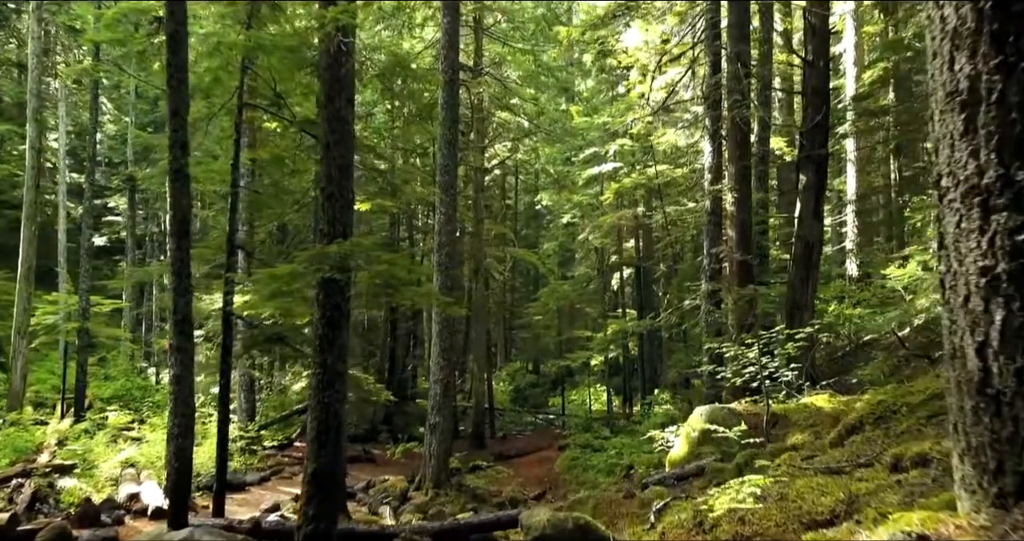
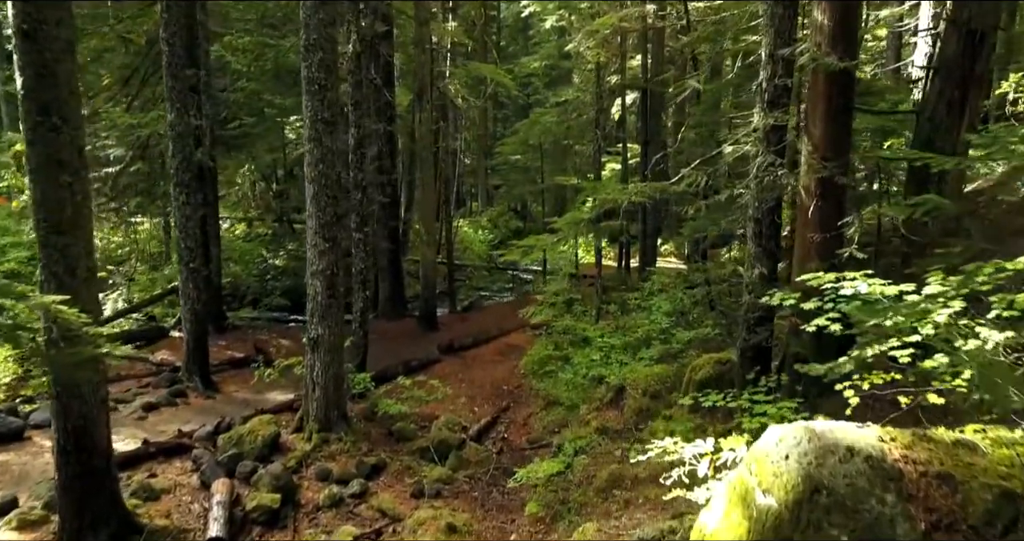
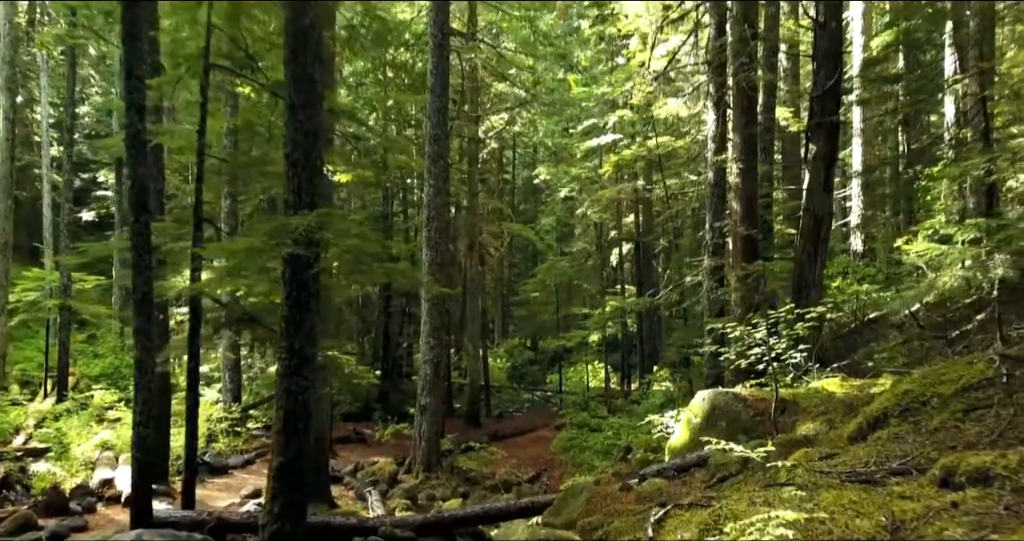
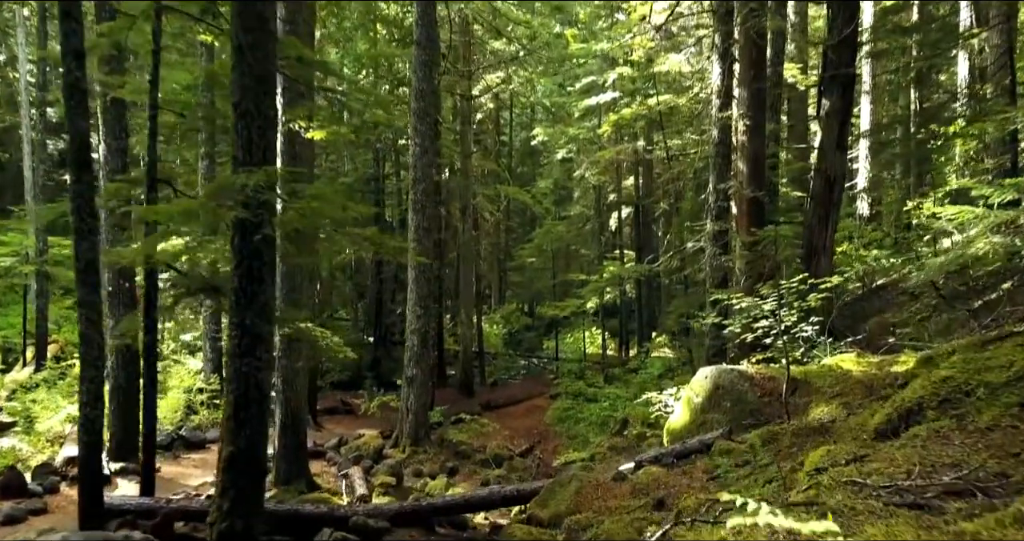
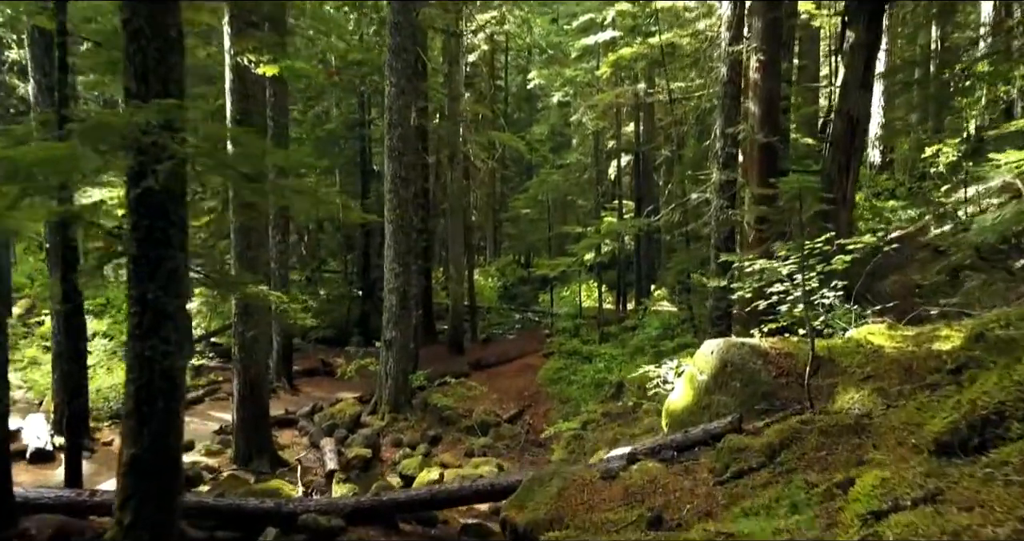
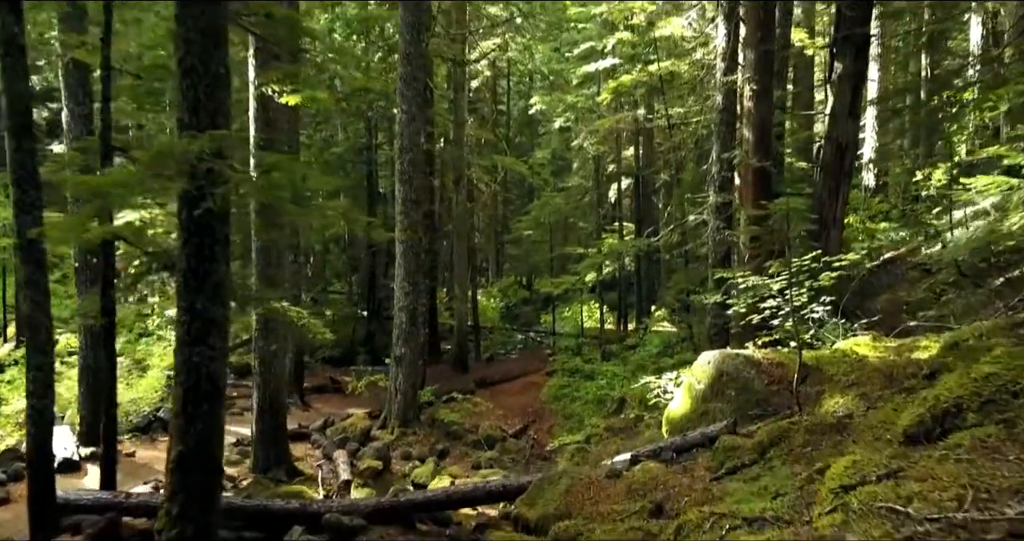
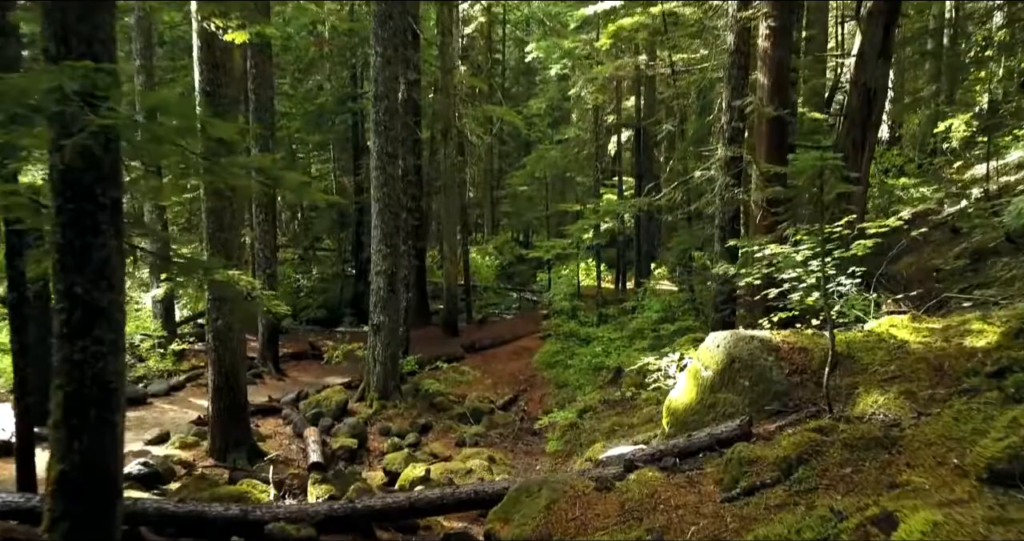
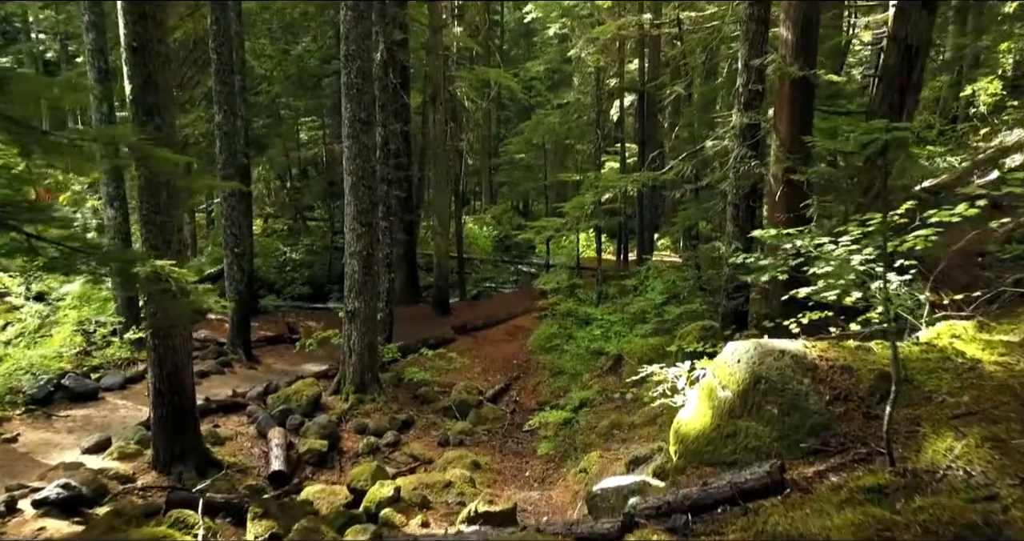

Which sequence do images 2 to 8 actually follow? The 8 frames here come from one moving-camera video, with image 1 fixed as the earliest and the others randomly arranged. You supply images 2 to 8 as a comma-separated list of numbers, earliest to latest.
3, 4, 6, 5, 7, 8, 2
